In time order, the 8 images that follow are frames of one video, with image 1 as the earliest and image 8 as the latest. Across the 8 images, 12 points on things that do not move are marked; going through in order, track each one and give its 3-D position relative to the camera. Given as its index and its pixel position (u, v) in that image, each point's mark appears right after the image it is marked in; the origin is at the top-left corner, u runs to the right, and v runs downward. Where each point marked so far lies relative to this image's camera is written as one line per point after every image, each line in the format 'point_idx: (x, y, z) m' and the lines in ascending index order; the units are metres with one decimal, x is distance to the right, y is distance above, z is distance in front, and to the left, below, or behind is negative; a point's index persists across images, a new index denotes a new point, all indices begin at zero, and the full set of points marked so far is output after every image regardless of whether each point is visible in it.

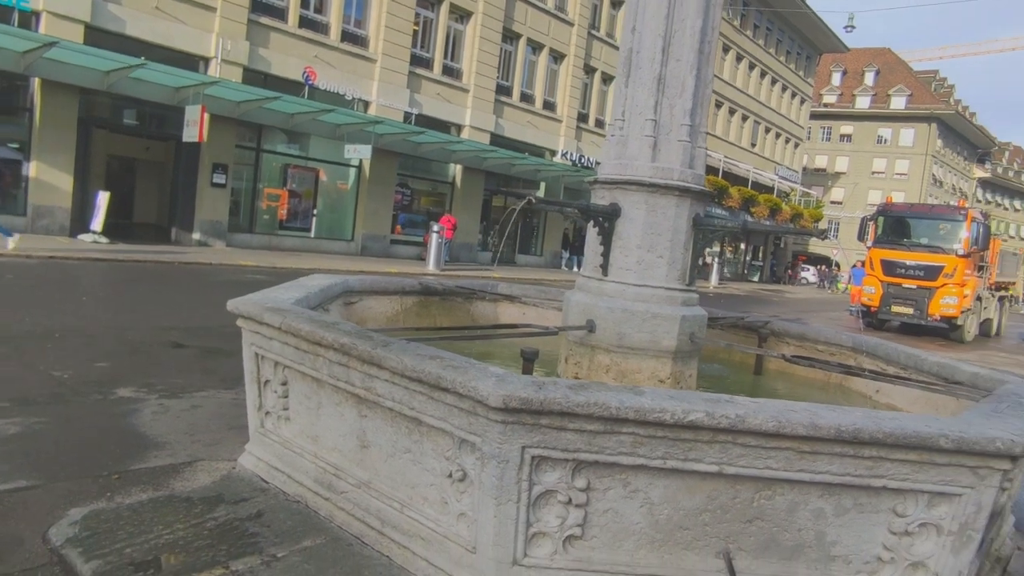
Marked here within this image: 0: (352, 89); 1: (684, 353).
0: (-4.3, +5.4, +19.6) m
1: (+0.9, -0.3, +3.8) m
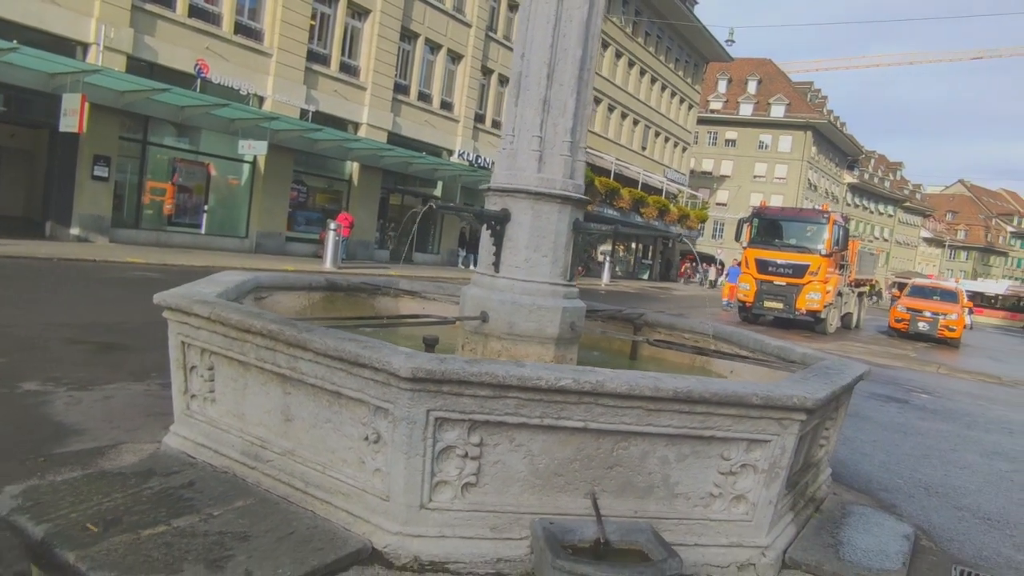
0: (-7.1, +5.4, +19.3) m
1: (+0.3, -0.3, +4.4) m
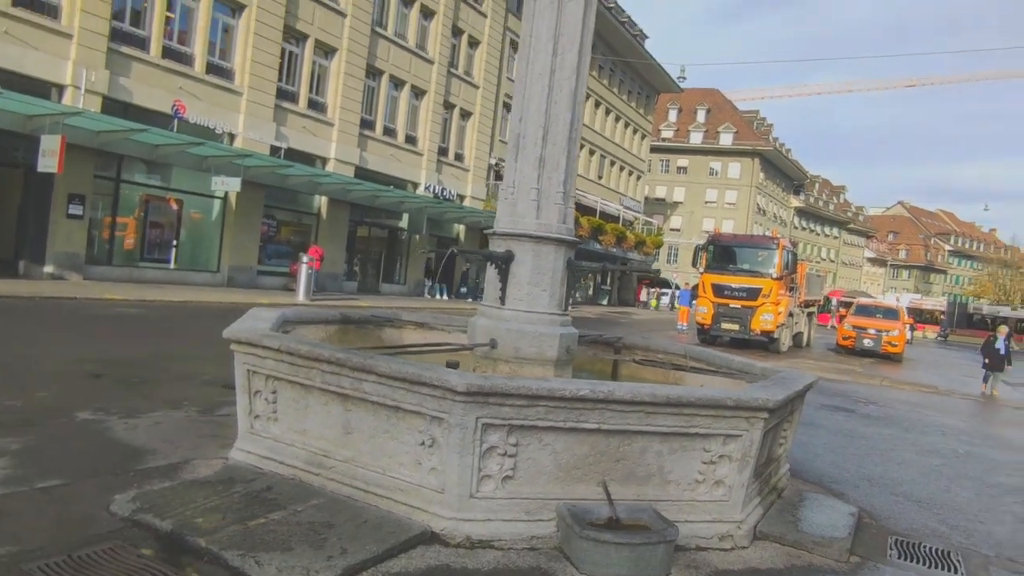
0: (-8.0, +4.5, +19.7) m
1: (+0.4, -0.5, +5.1) m
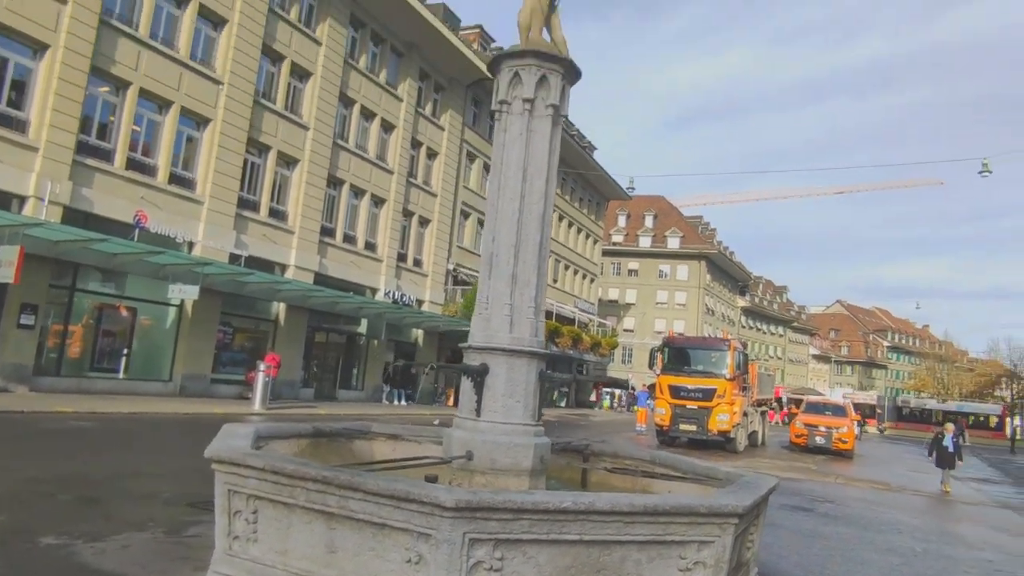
0: (-9.1, +1.6, +19.9) m
1: (+0.2, -1.3, +5.3) m
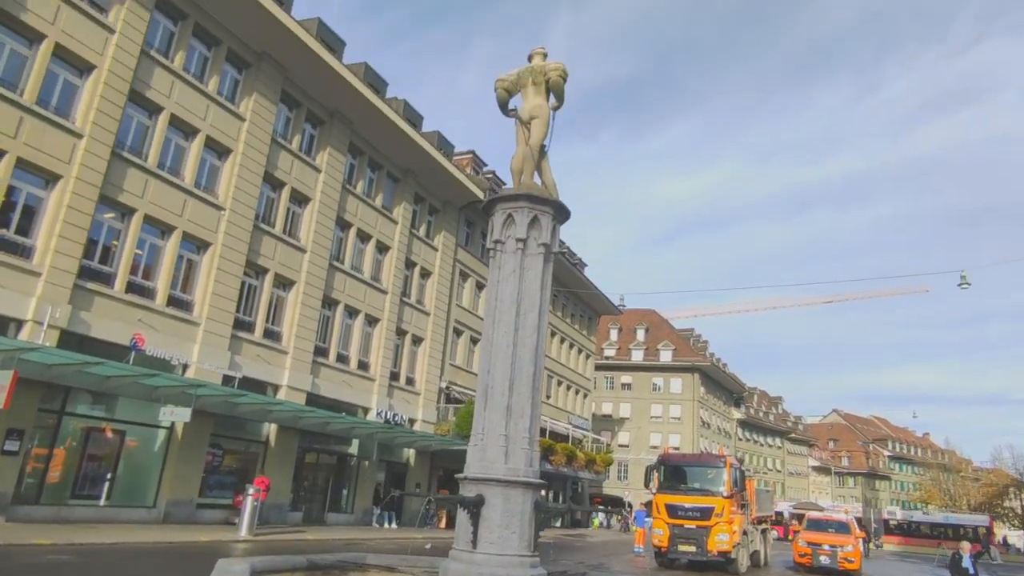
0: (-9.3, -1.8, +20.0) m
1: (+0.2, -2.3, +5.2) m
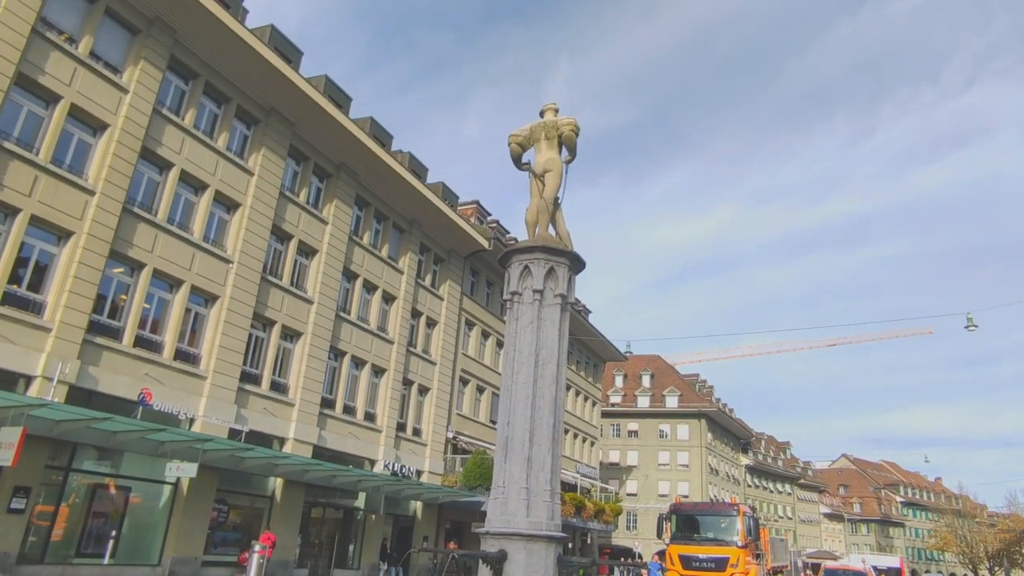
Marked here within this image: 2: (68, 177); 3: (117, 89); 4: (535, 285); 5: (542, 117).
0: (-9.1, -3.2, +19.9) m
1: (+0.3, -2.6, +5.1) m
2: (-10.7, +2.6, +17.4) m
3: (-10.3, +5.2, +18.9) m
4: (+0.2, 0.0, +7.5) m
5: (+0.4, +2.1, +8.9) m
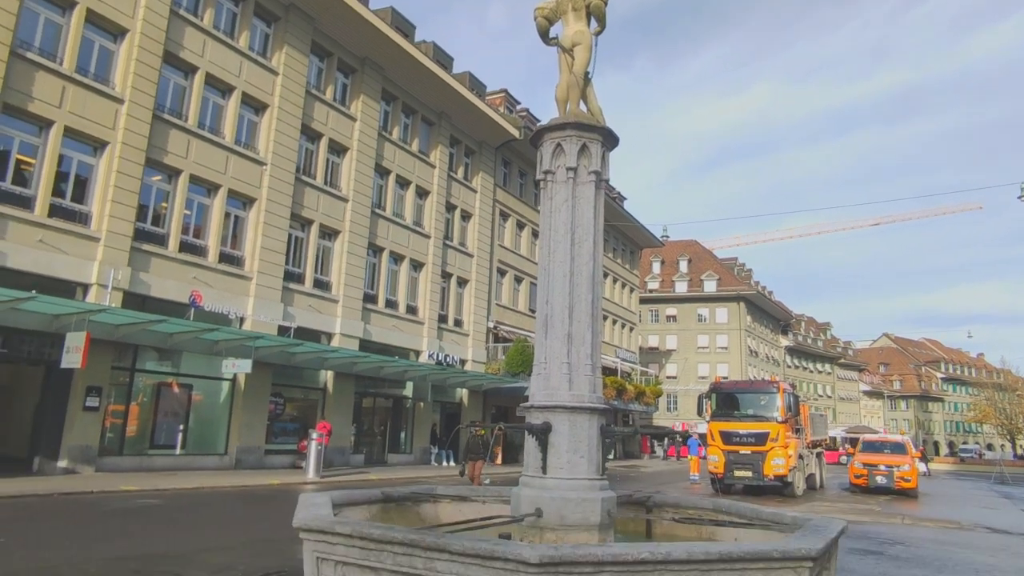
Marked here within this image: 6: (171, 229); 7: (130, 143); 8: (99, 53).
0: (-8.0, -0.5, +20.6) m
1: (+0.7, -1.8, +5.4) m
2: (-10.0, +4.9, +17.4) m
3: (-9.6, +7.6, +18.4) m
4: (+0.6, +1.2, +7.3) m
5: (+0.7, +3.5, +8.5) m
6: (-9.1, +1.6, +19.3) m
7: (-9.5, +3.6, +18.0) m
8: (-10.1, +5.8, +17.8) m
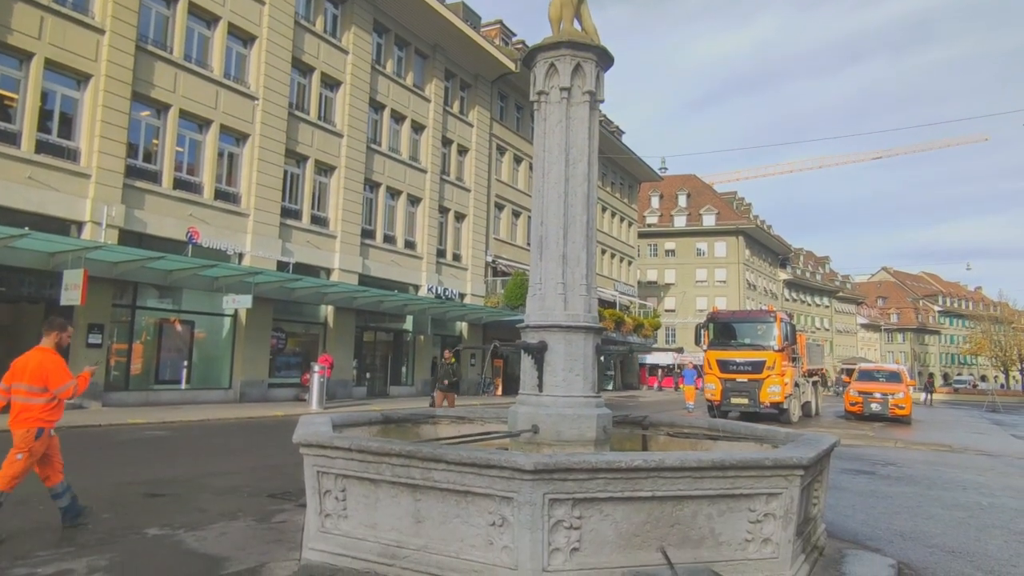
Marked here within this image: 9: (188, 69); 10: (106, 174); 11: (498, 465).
0: (-8.1, +1.3, +20.5) m
1: (+0.7, -1.2, +5.5) m
2: (-10.1, +6.3, +16.9) m
3: (-9.8, +9.2, +17.6) m
4: (+0.5, +2.0, +7.2) m
5: (+0.6, +4.4, +8.1) m
6: (-9.1, +3.2, +19.1) m
7: (-9.6, +5.2, +17.6) m
8: (-10.3, +7.3, +17.2) m
9: (-8.7, +5.9, +19.7) m
10: (-9.7, +2.7, +17.4) m
11: (-0.1, -0.9, +3.7) m
